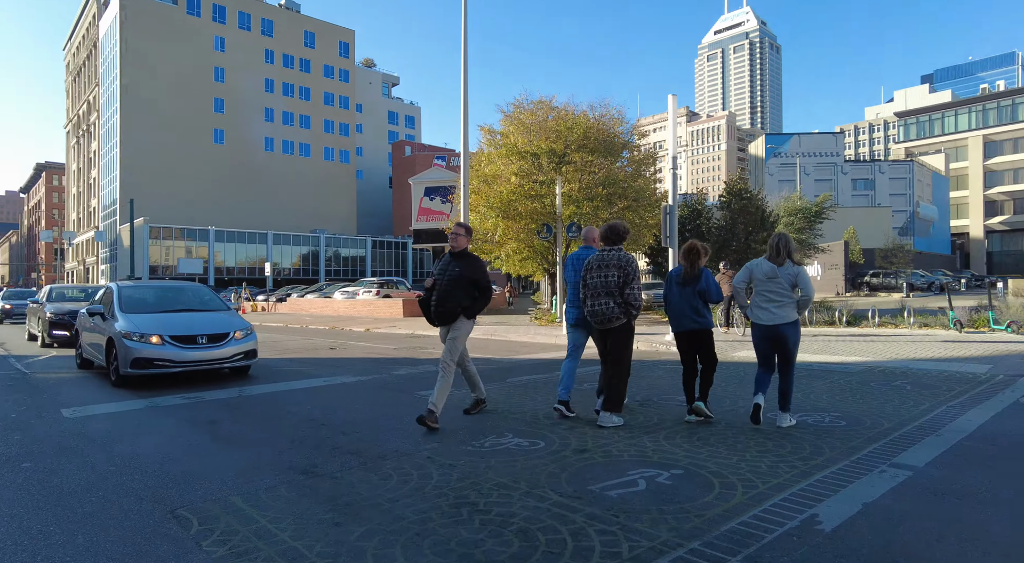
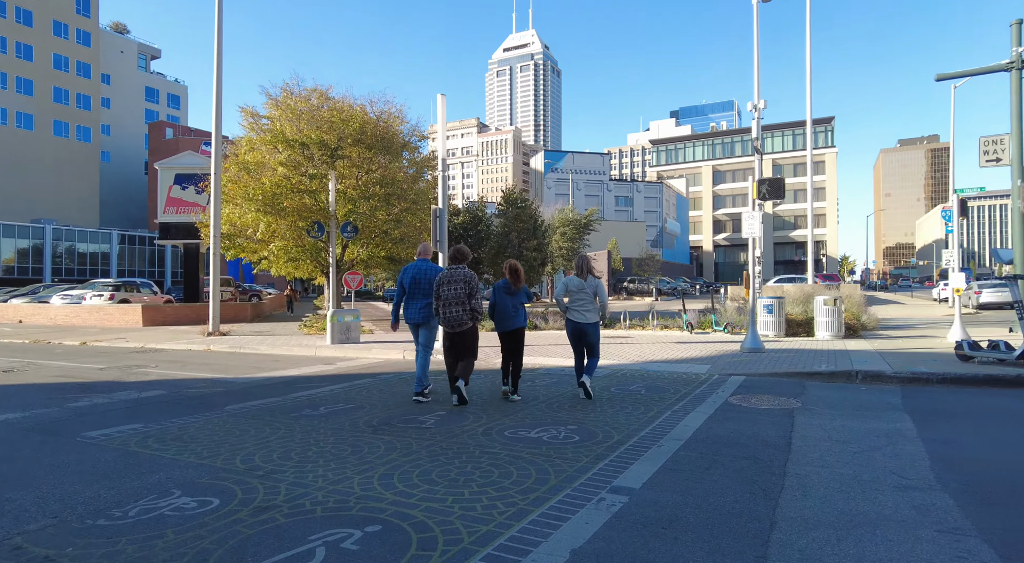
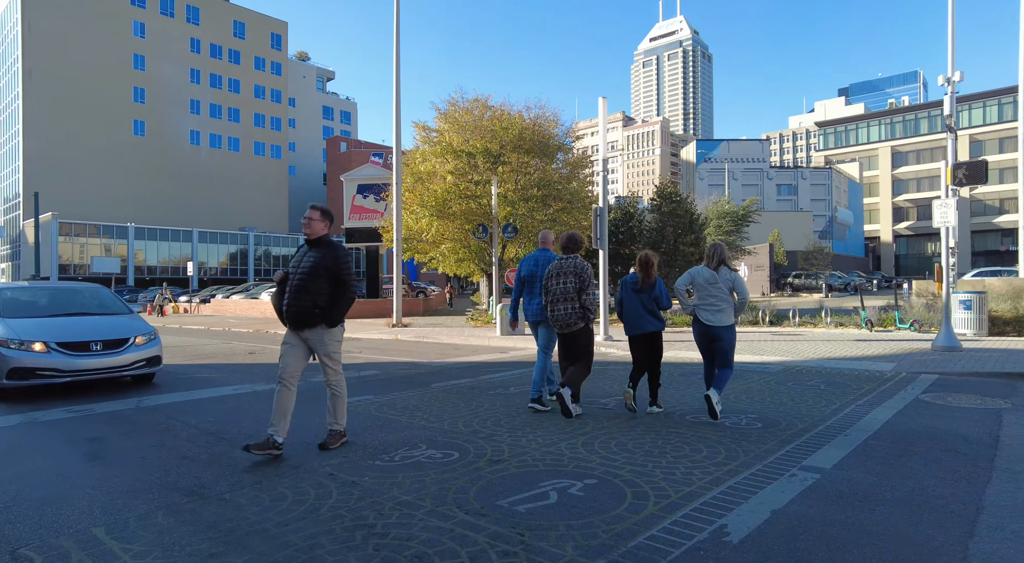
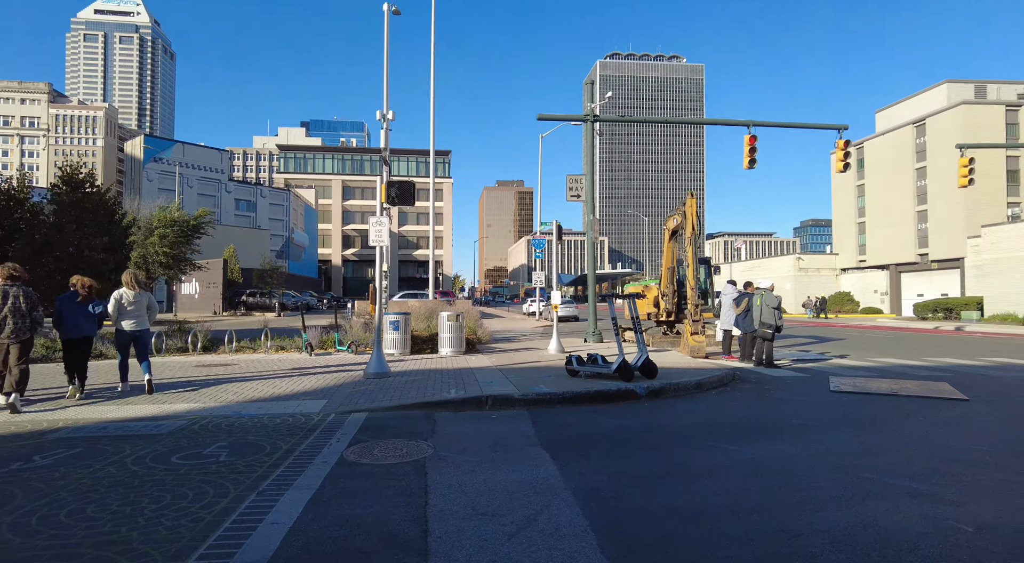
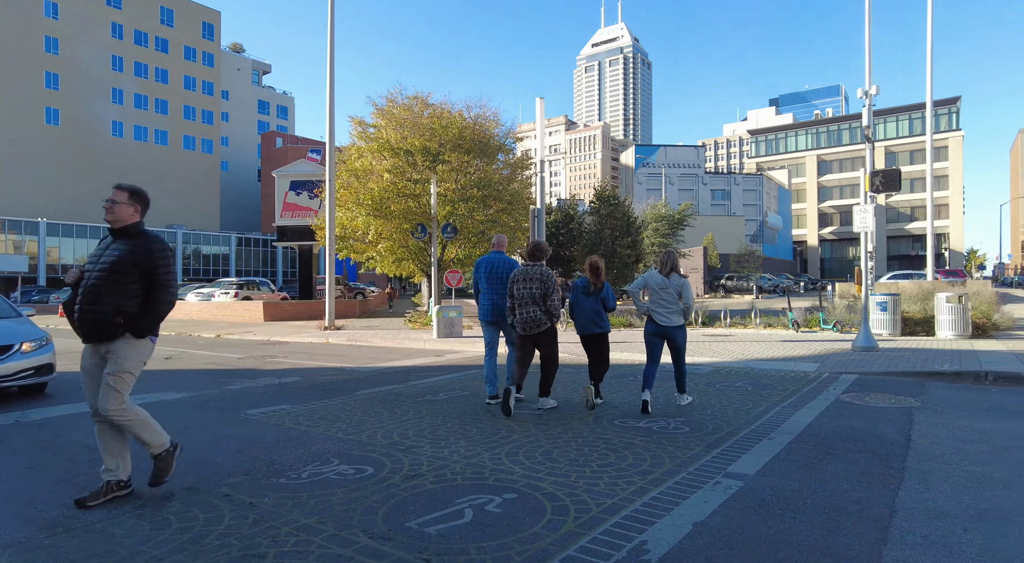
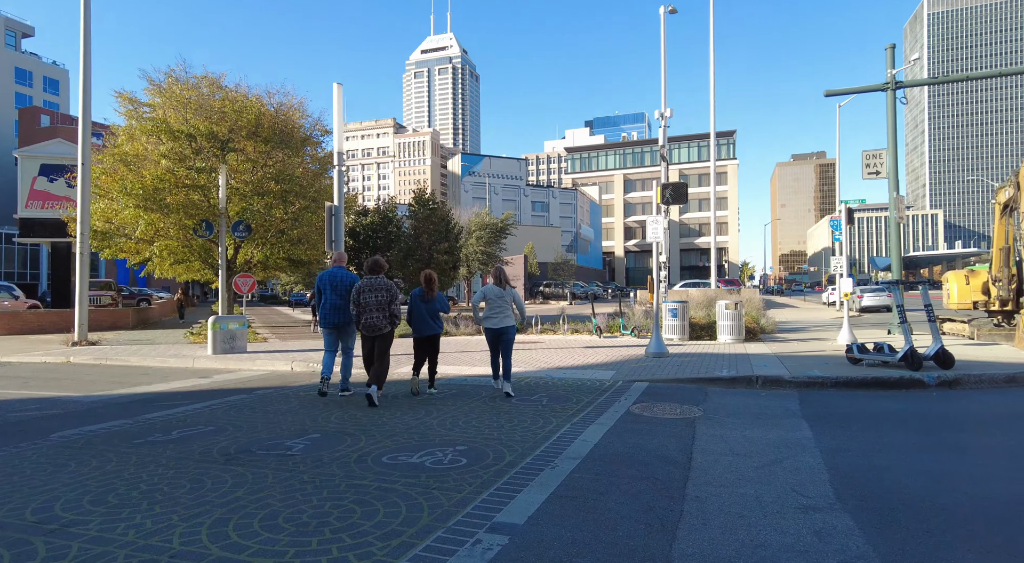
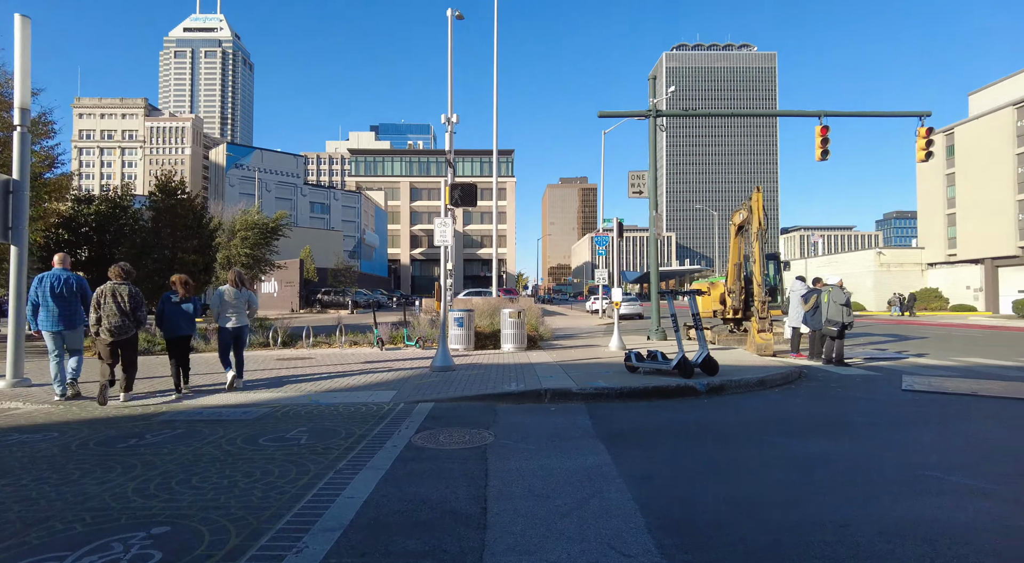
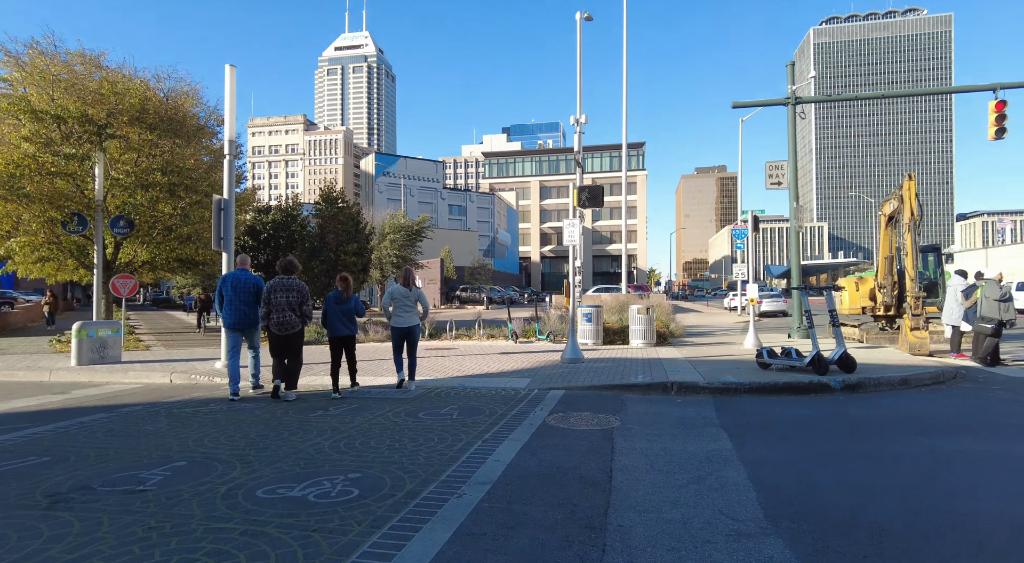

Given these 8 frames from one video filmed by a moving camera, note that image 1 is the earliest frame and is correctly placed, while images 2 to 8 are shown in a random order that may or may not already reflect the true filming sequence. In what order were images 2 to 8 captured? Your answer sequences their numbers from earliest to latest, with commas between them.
3, 5, 2, 6, 8, 7, 4
